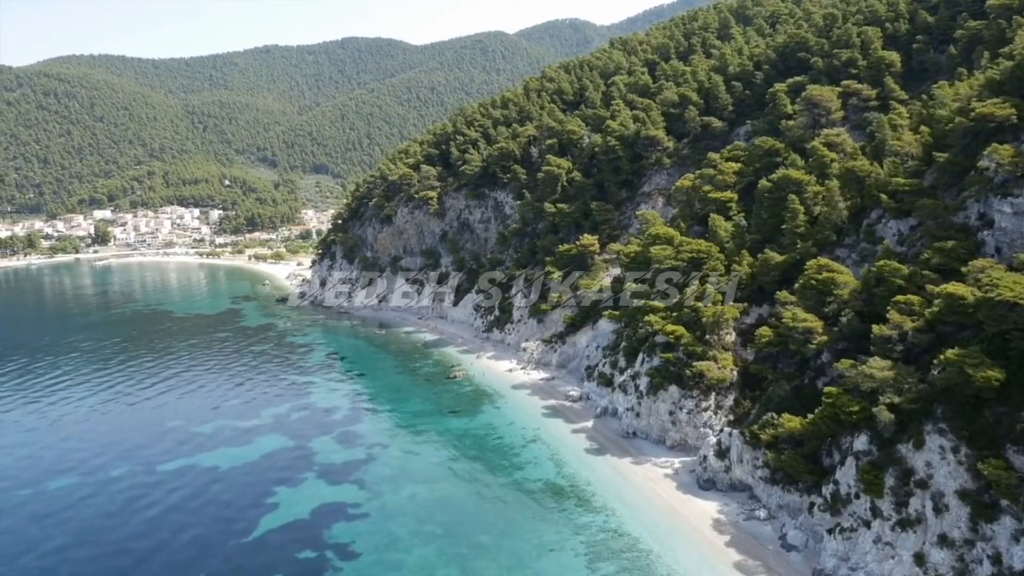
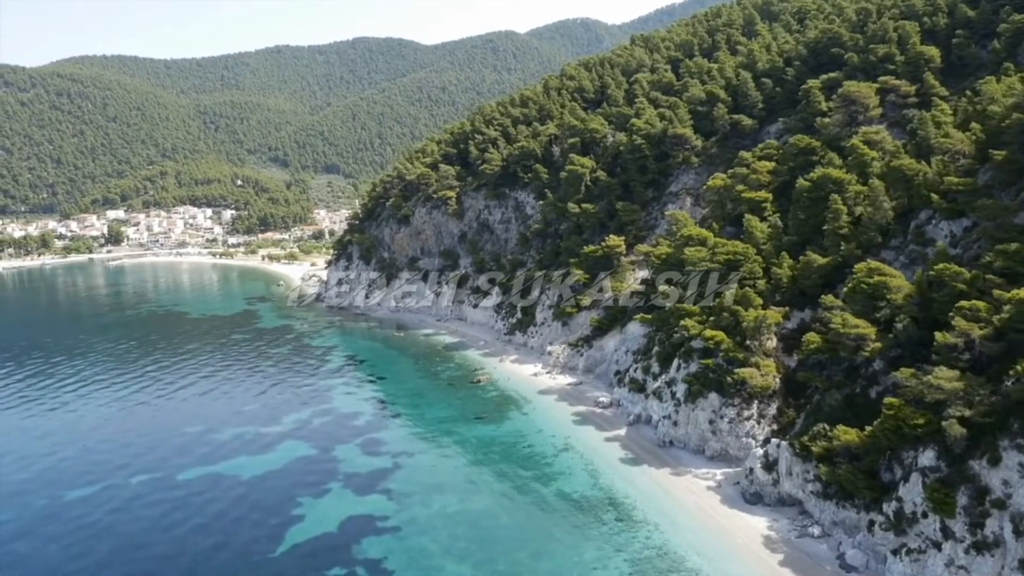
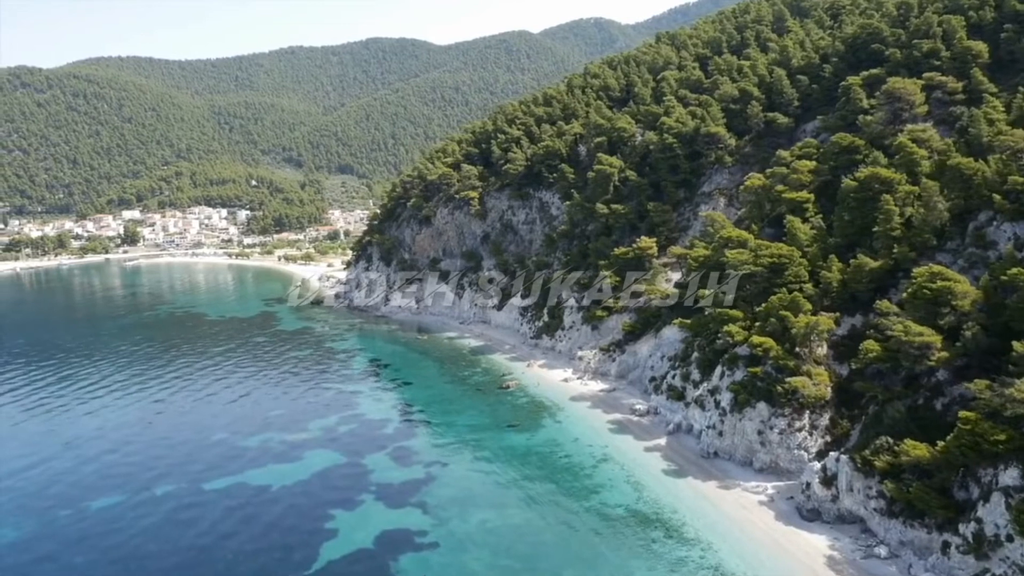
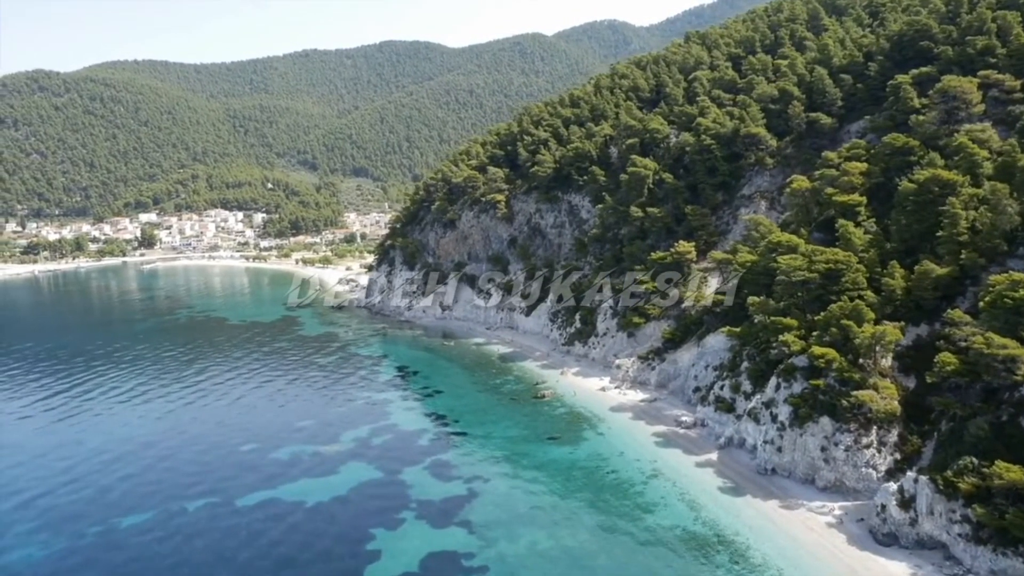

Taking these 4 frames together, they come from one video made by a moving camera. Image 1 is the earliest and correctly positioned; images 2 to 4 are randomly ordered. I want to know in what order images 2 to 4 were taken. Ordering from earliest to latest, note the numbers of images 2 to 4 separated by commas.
2, 3, 4
